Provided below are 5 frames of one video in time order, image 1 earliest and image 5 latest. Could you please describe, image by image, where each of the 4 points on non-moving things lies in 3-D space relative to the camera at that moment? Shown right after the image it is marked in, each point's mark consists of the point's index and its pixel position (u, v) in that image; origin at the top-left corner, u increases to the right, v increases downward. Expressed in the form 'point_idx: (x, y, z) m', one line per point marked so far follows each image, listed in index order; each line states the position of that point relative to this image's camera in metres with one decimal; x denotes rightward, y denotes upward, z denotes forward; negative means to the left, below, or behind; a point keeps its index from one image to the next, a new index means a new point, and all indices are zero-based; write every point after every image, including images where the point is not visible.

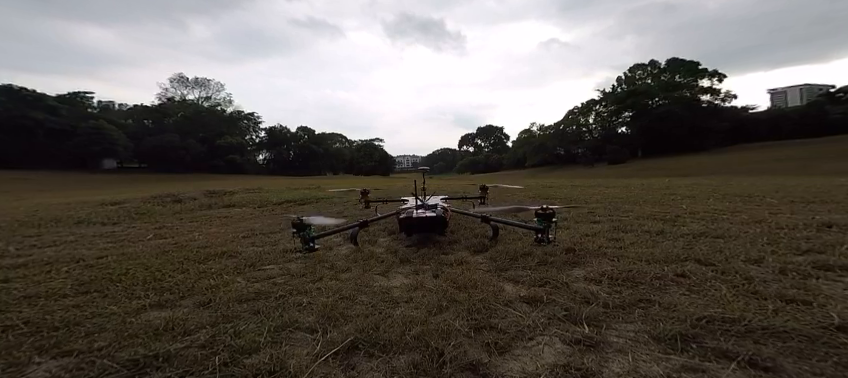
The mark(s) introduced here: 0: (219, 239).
0: (-3.1, -0.5, +5.3) m
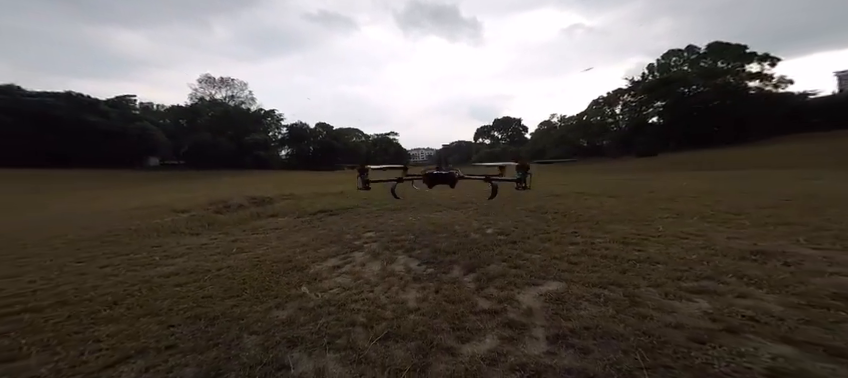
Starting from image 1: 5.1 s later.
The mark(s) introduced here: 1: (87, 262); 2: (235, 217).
0: (-2.9, -0.9, +6.7) m
1: (-4.9, -1.1, +4.8) m
2: (-4.9, -0.7, +8.5) m
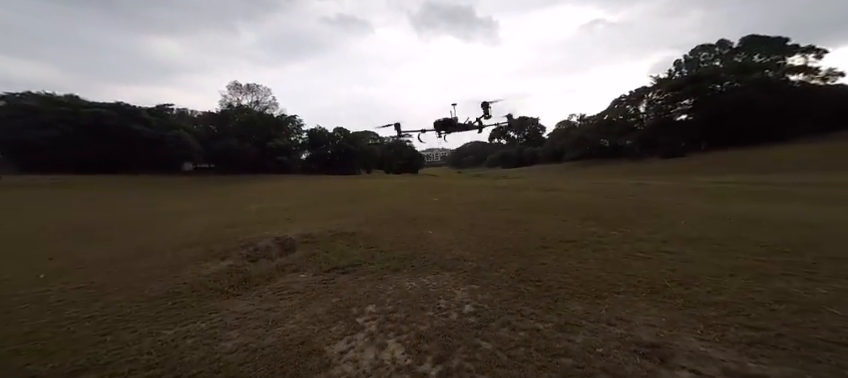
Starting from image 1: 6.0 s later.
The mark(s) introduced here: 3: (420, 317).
0: (-3.1, -2.8, +8.7) m
1: (-5.3, -2.9, +6.9) m
2: (-5.0, -2.5, +10.5) m
3: (0.0, -3.1, +8.0) m
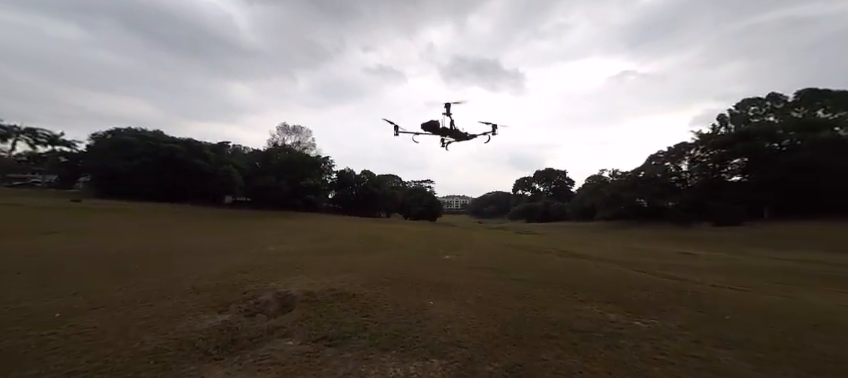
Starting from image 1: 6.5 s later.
0: (-3.5, -5.1, +9.2) m
1: (-5.8, -4.7, +7.6) m
2: (-5.2, -4.8, +11.2) m
3: (-0.5, -5.6, +8.3) m
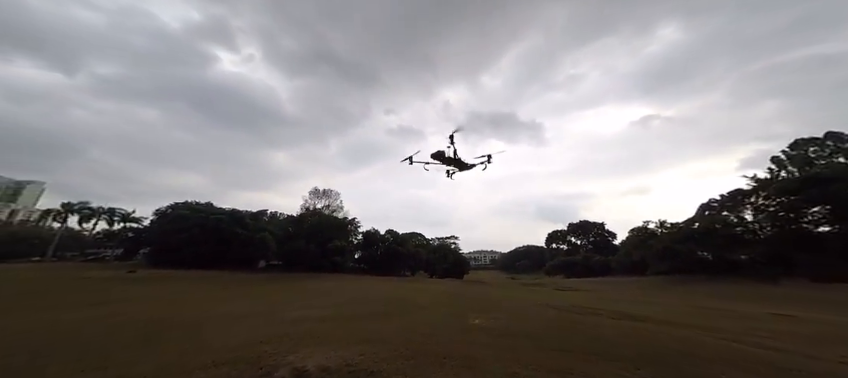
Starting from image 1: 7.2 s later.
0: (-3.0, -7.8, +9.8) m
1: (-5.3, -7.3, +8.4) m
2: (-4.5, -7.8, +11.9) m
3: (-0.1, -8.1, +8.6) m
